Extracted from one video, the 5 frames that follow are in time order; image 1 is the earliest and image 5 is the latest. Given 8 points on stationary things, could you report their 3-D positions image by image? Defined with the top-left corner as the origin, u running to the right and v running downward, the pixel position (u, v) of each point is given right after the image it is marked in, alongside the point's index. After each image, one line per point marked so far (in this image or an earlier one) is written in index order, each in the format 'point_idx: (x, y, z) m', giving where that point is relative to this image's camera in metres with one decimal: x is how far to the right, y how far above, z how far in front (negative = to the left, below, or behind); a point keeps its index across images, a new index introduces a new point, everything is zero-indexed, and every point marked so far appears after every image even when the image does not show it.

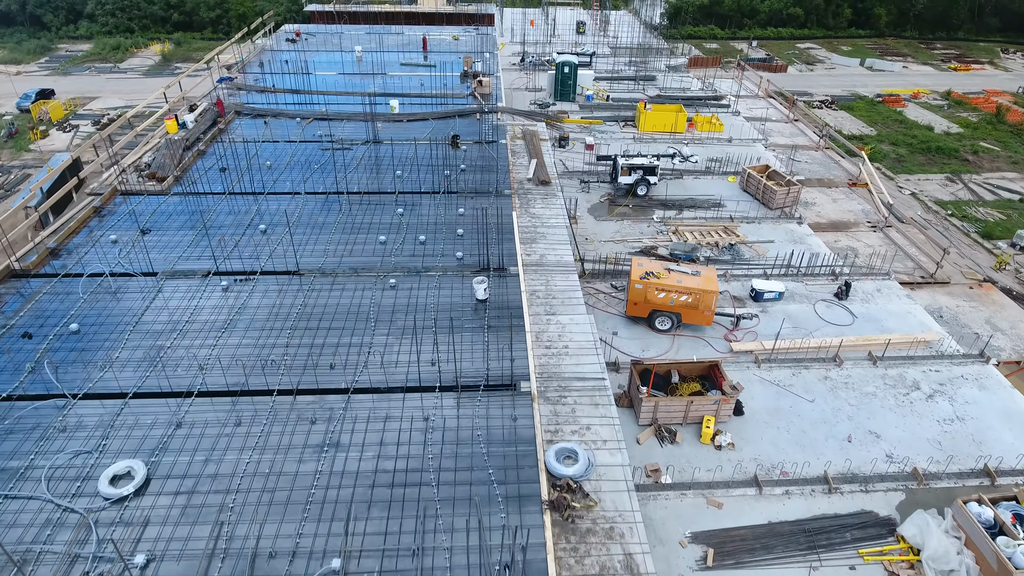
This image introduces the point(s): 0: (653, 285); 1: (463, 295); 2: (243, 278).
0: (+4.3, +0.1, +19.2) m
1: (-1.2, -0.2, +15.3) m
2: (-6.8, +0.2, +15.8) m
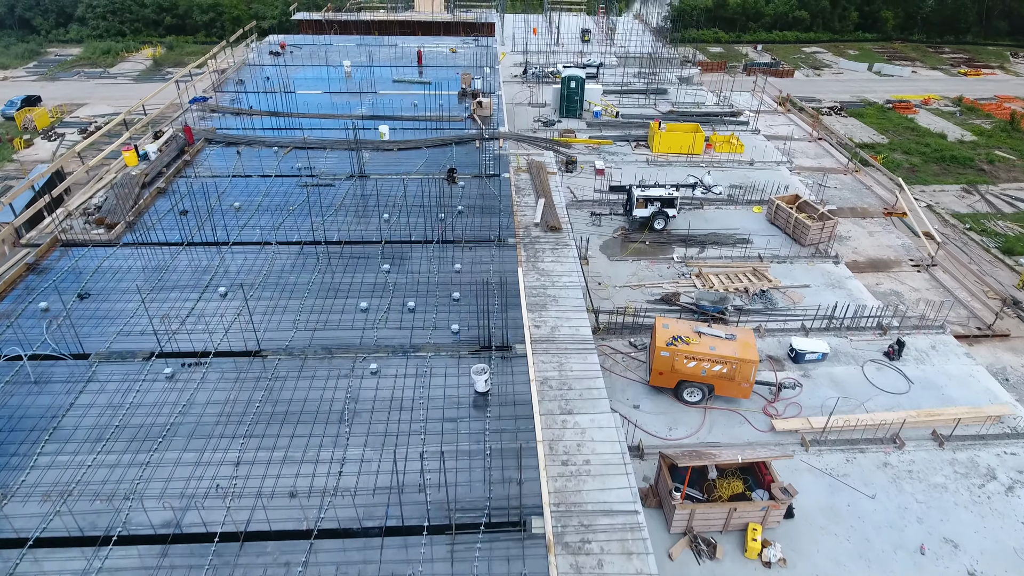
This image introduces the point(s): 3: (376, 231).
0: (+4.5, -1.7, +16.4) m
1: (-1.1, -2.0, +12.6) m
2: (-6.7, -1.6, +13.0) m
3: (-3.9, +1.6, +17.7) m
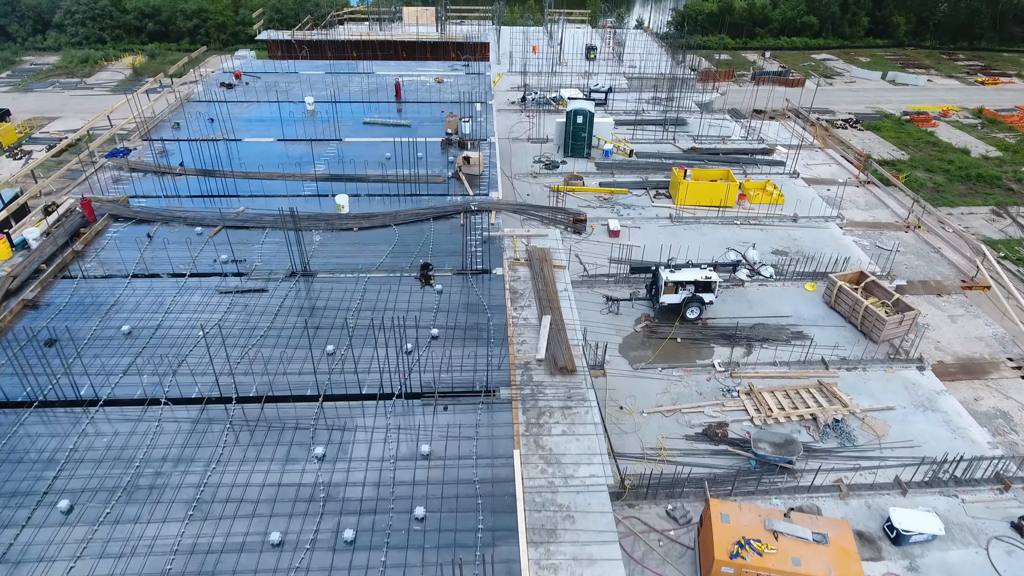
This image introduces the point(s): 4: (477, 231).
0: (+4.3, -5.1, +11.2) m
1: (-1.2, -5.4, +7.4) m
2: (-6.8, -5.0, +7.9) m
3: (-4.0, -1.8, +12.5) m
4: (-1.0, +1.6, +17.6) m
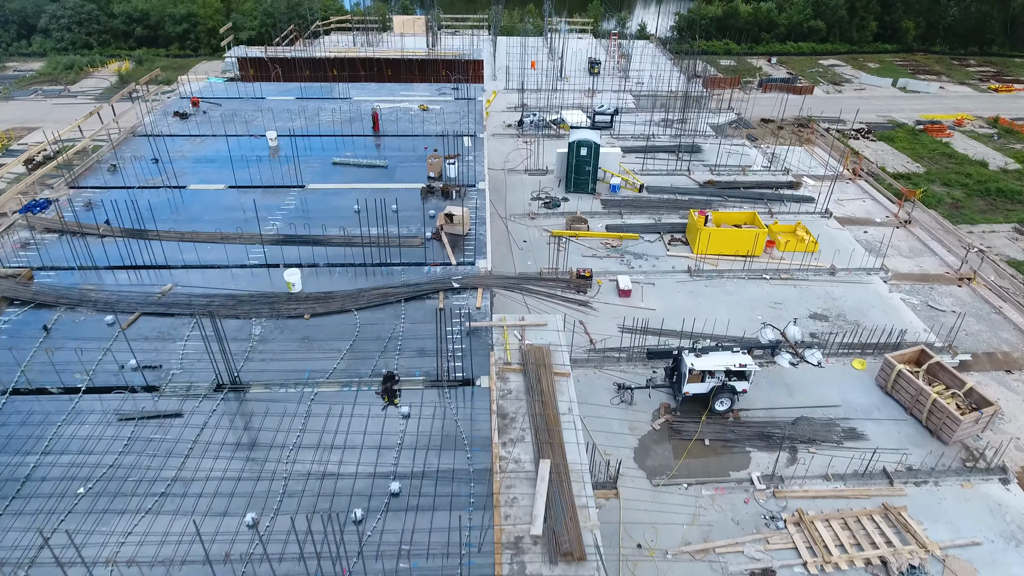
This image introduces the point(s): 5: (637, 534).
0: (+4.1, -7.4, +7.7) m
1: (-1.4, -7.7, +3.9) m
2: (-7.1, -7.3, +4.4) m
3: (-4.2, -4.1, +9.0) m
4: (-1.2, -0.7, +14.1) m
5: (+2.7, -5.4, +13.7) m
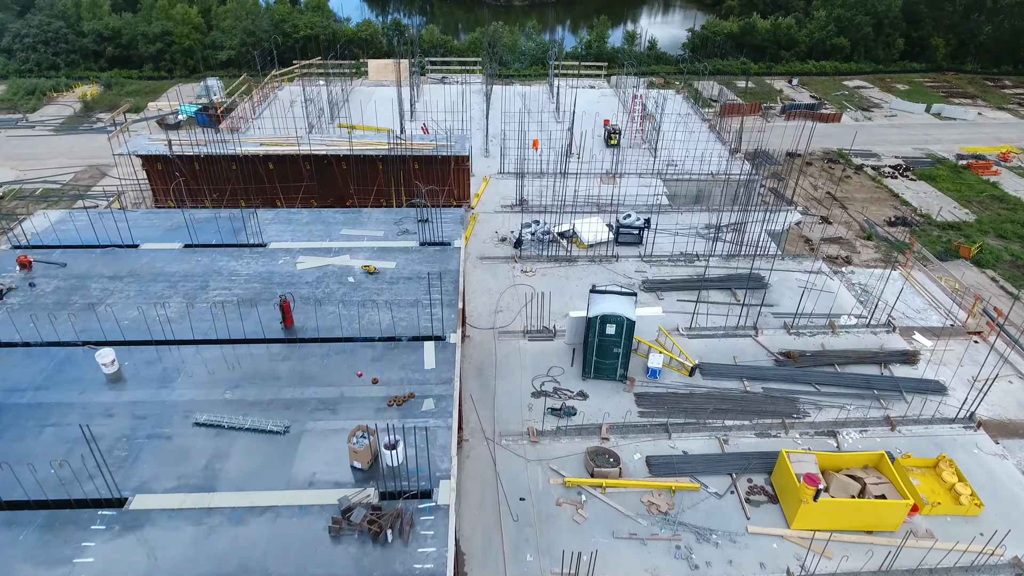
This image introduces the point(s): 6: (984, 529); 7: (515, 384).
0: (+3.8, -14.5, -1.0) m
1: (-1.8, -14.8, -4.9) m
2: (-7.4, -14.3, -4.4) m
3: (-4.5, -11.2, +0.2) m
4: (-1.5, -7.8, +5.4) m
5: (+2.4, -12.5, +4.9) m
6: (+11.4, -5.9, +14.9) m
7: (0.0, -2.9, +18.8) m
